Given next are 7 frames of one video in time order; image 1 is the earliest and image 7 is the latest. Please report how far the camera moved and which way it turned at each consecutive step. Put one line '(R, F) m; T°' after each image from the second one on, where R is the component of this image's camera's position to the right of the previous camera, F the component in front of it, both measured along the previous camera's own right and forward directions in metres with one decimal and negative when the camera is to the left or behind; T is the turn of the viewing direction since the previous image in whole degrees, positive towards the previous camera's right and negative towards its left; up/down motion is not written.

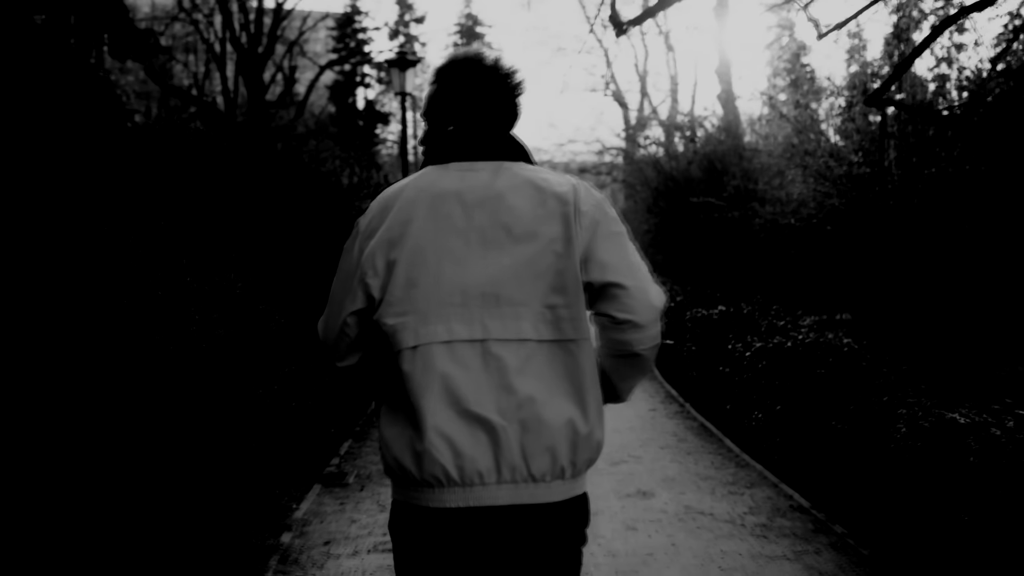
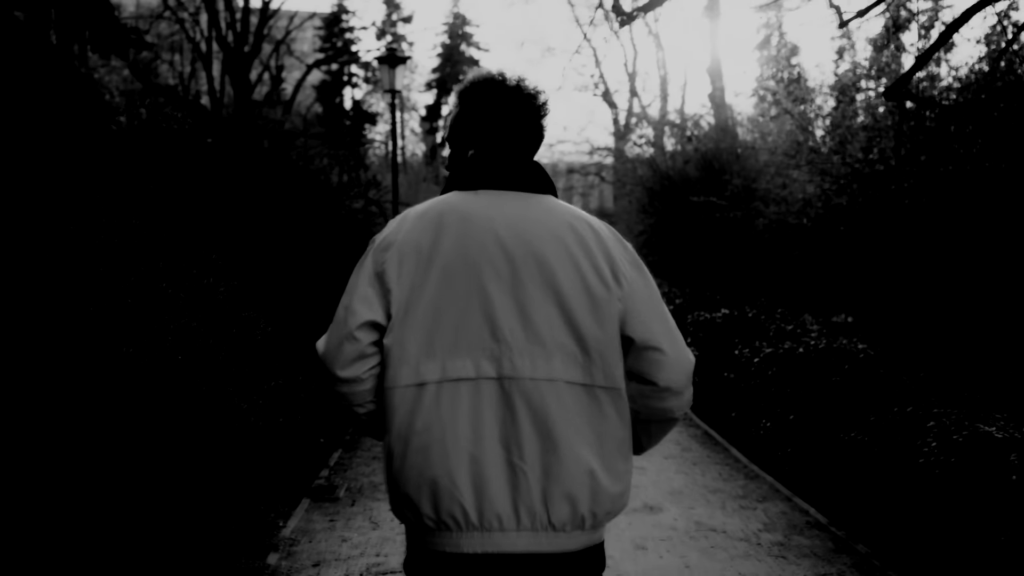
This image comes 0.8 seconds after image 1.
(-0.1, +0.3) m; +1°
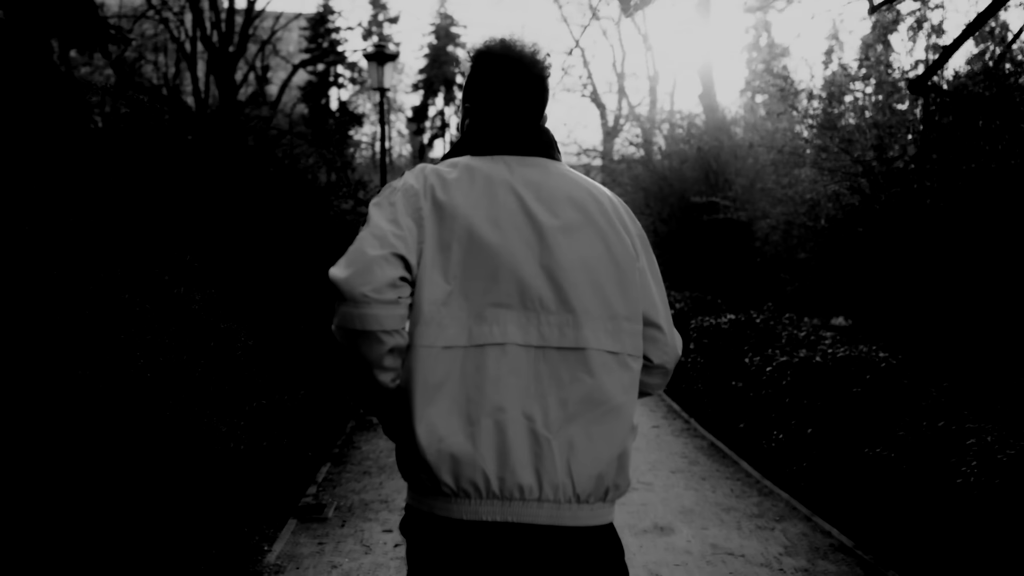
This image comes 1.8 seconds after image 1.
(-0.1, +0.4) m; +1°
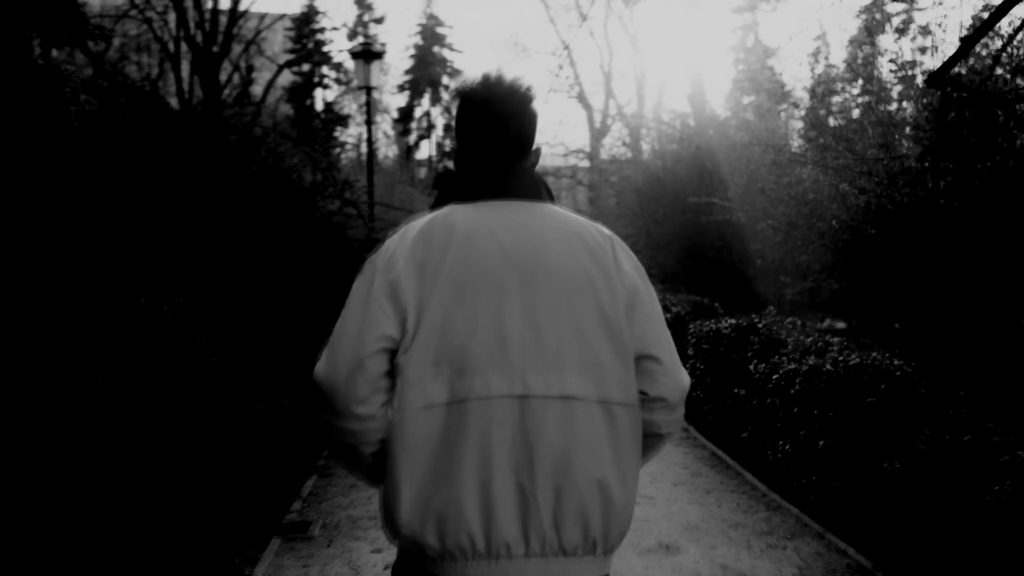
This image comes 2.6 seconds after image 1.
(-0.1, +0.3) m; +1°
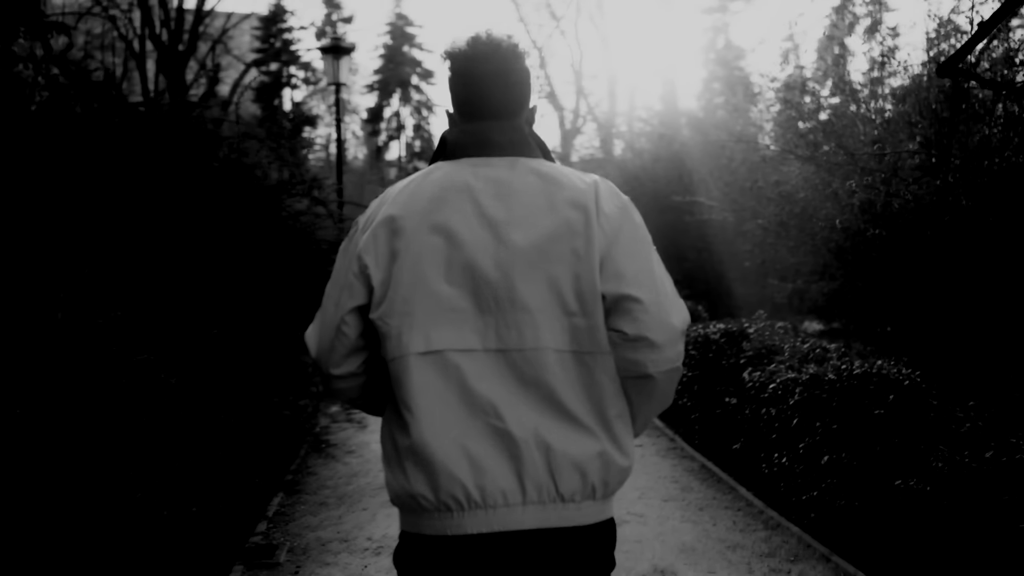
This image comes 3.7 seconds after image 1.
(-0.1, +0.4) m; +2°
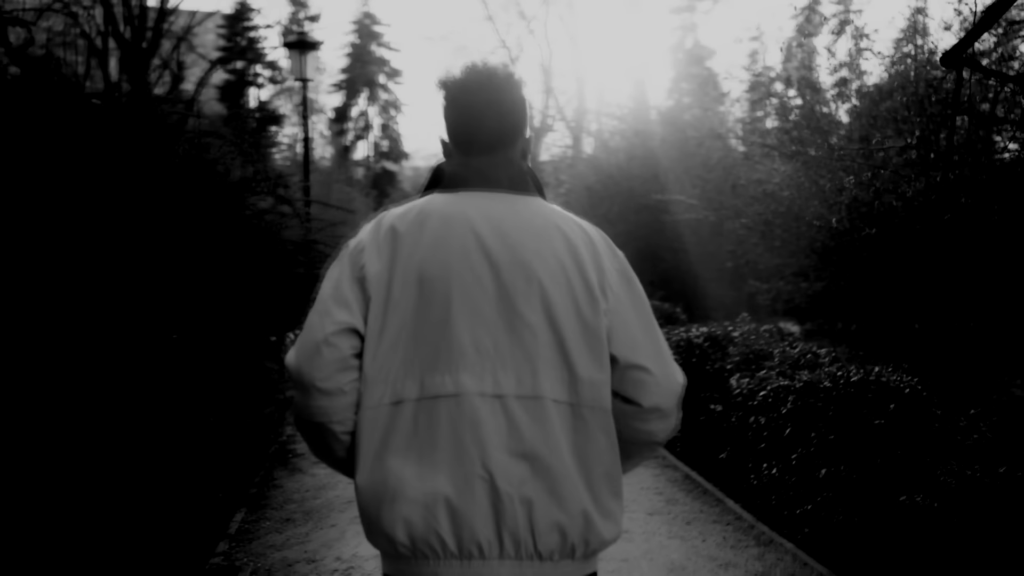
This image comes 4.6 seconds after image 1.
(-0.1, +0.3) m; +2°
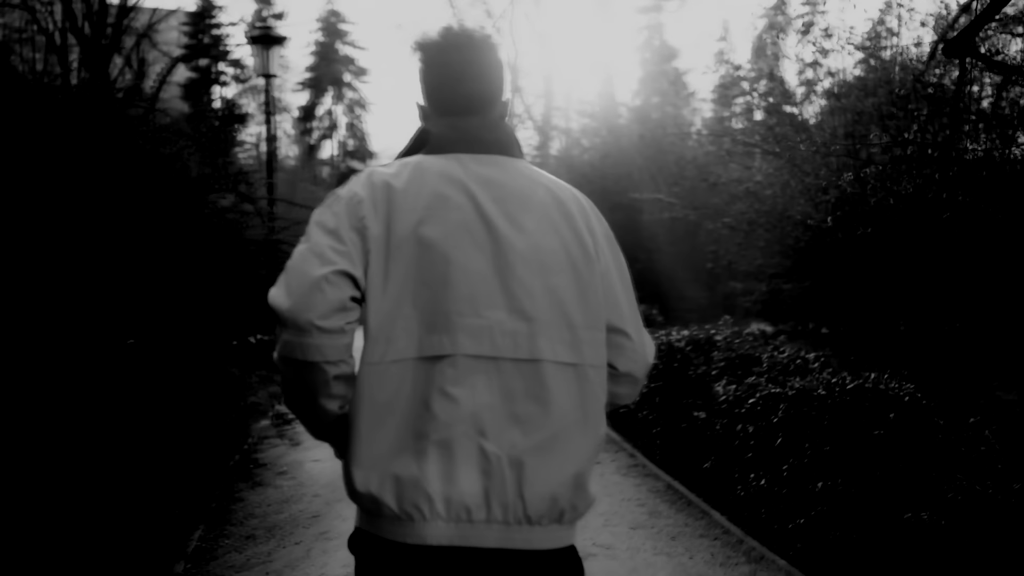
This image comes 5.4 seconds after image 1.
(0.0, +0.3) m; +2°
